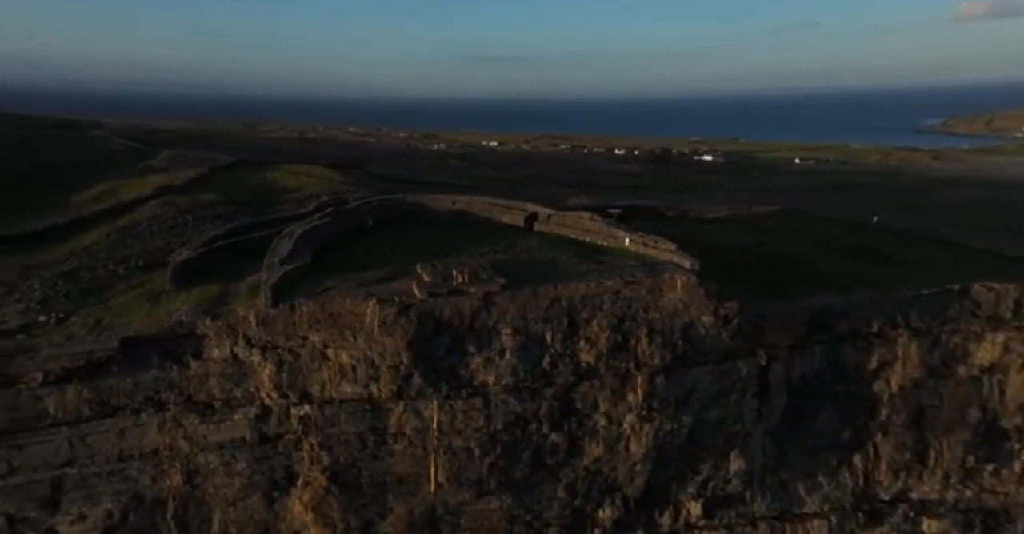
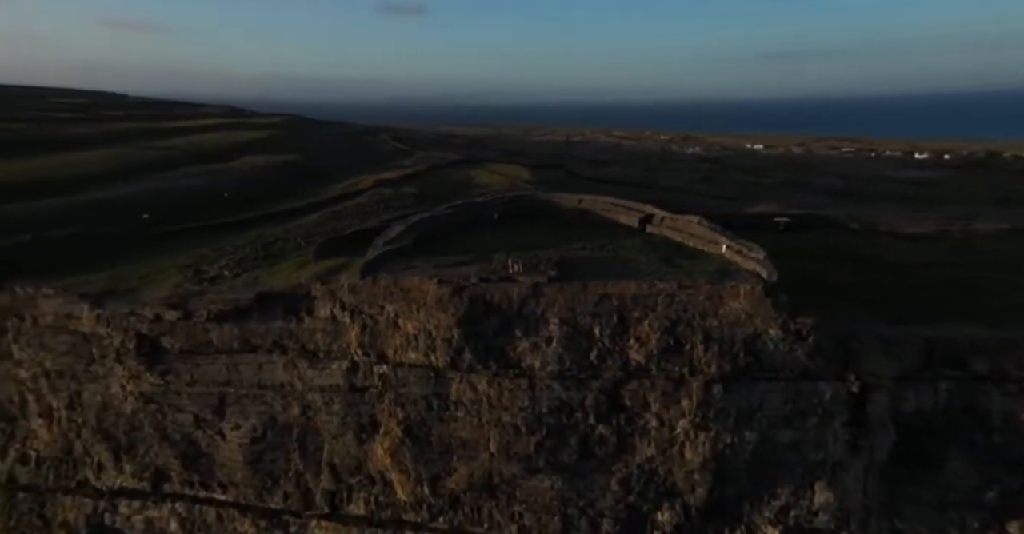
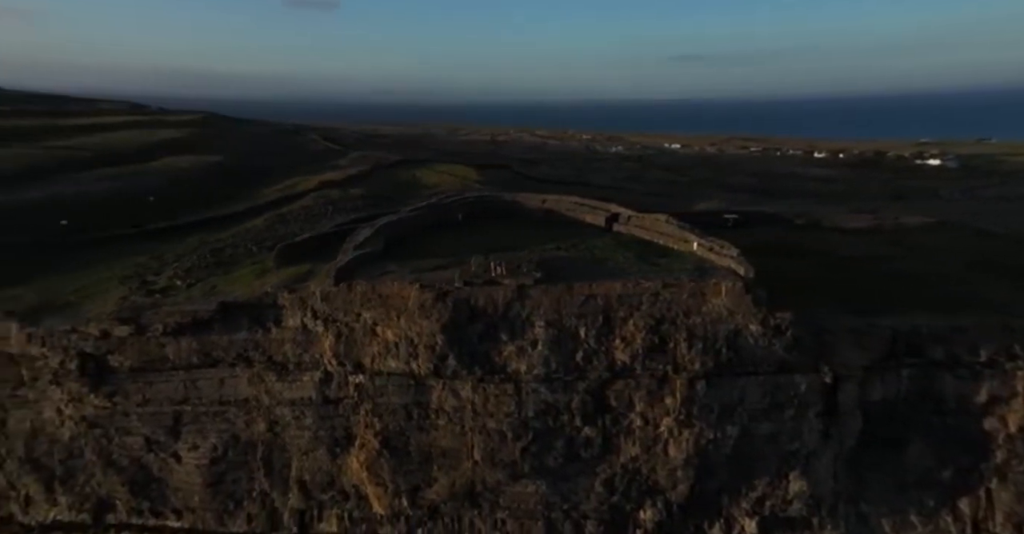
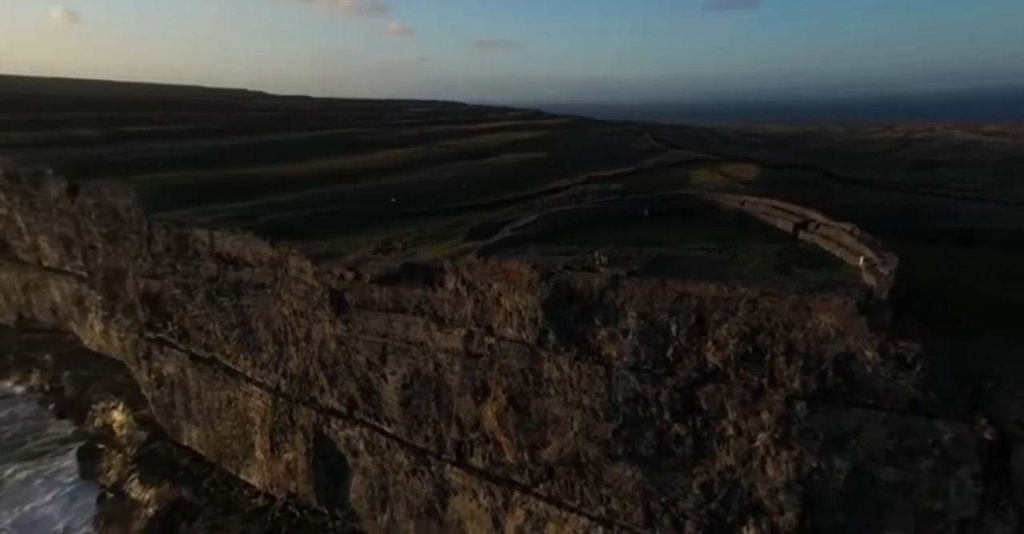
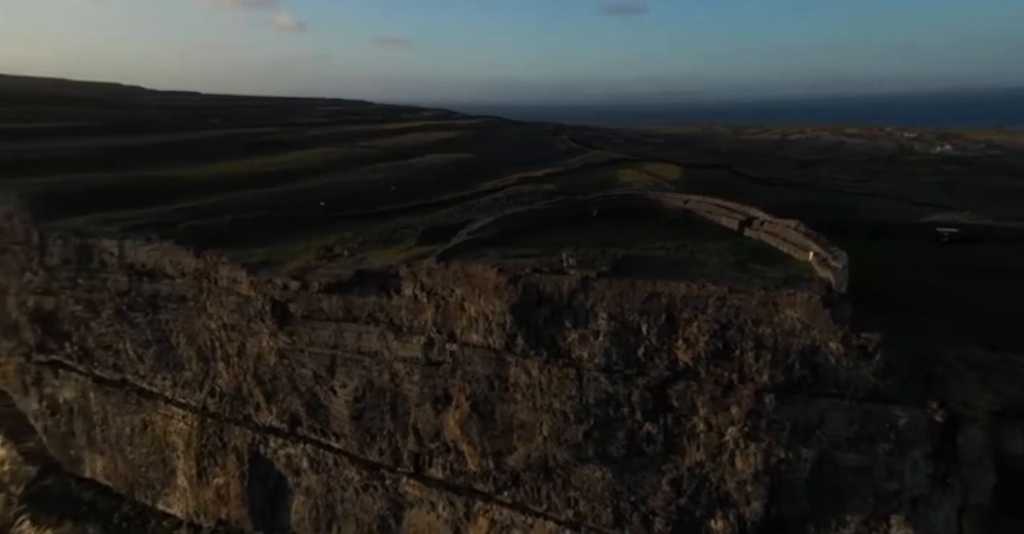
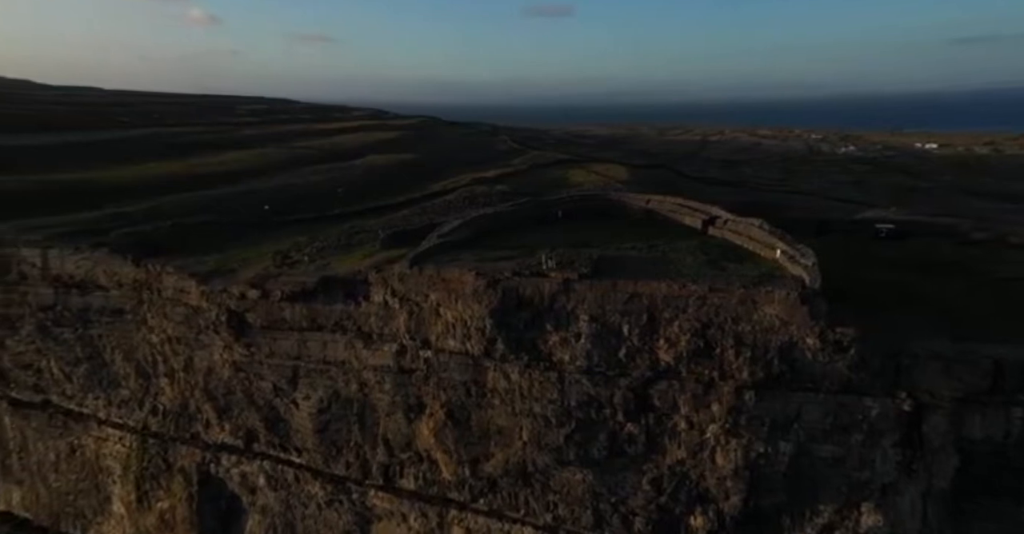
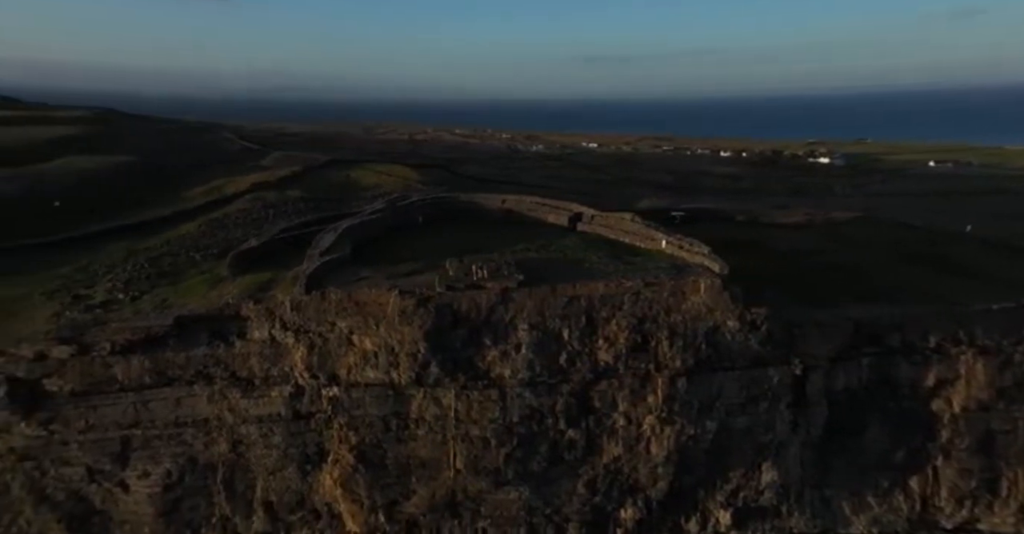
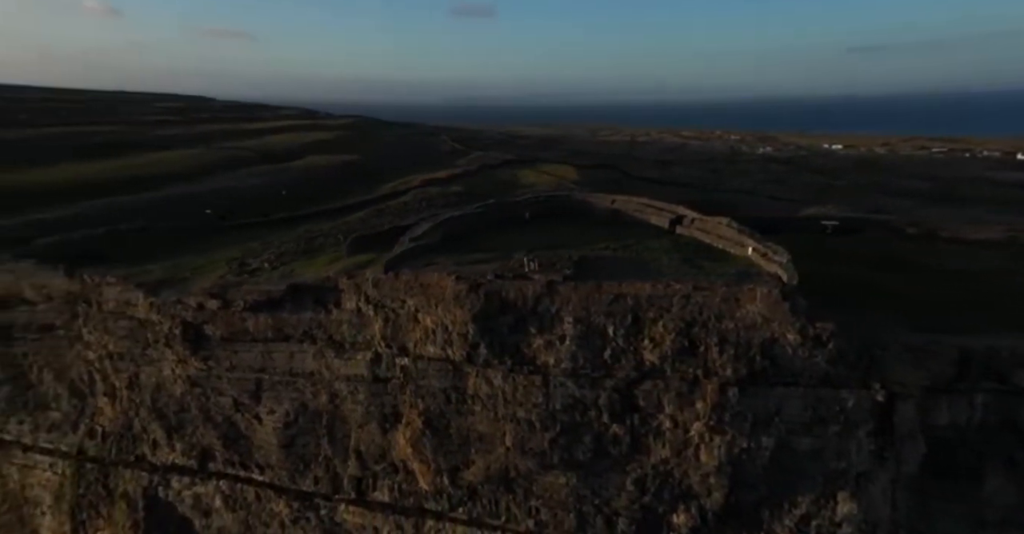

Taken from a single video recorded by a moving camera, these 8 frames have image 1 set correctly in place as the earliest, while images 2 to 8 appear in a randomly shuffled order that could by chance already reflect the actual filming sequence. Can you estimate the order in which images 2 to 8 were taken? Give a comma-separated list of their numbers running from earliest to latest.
7, 3, 2, 8, 6, 5, 4
